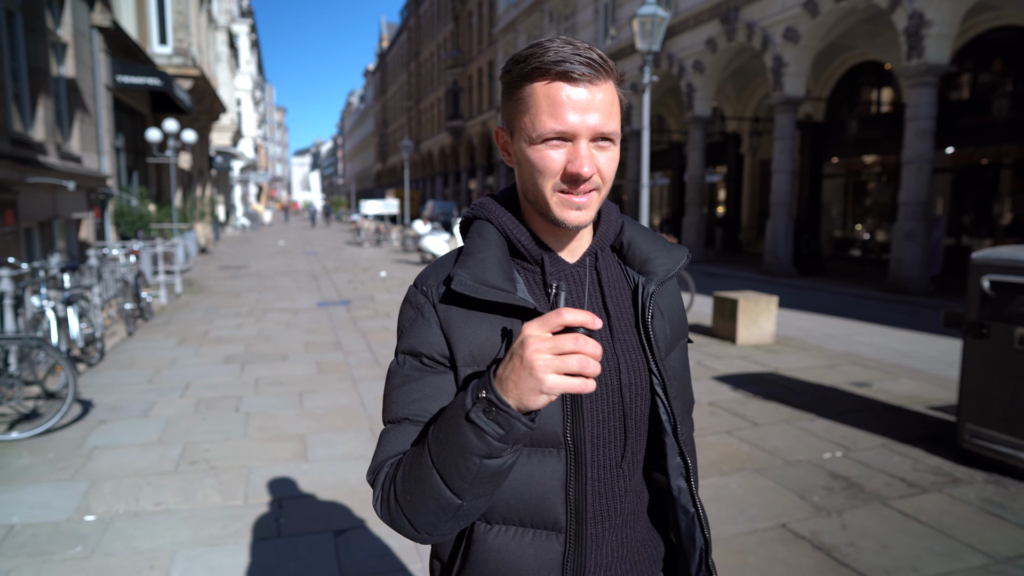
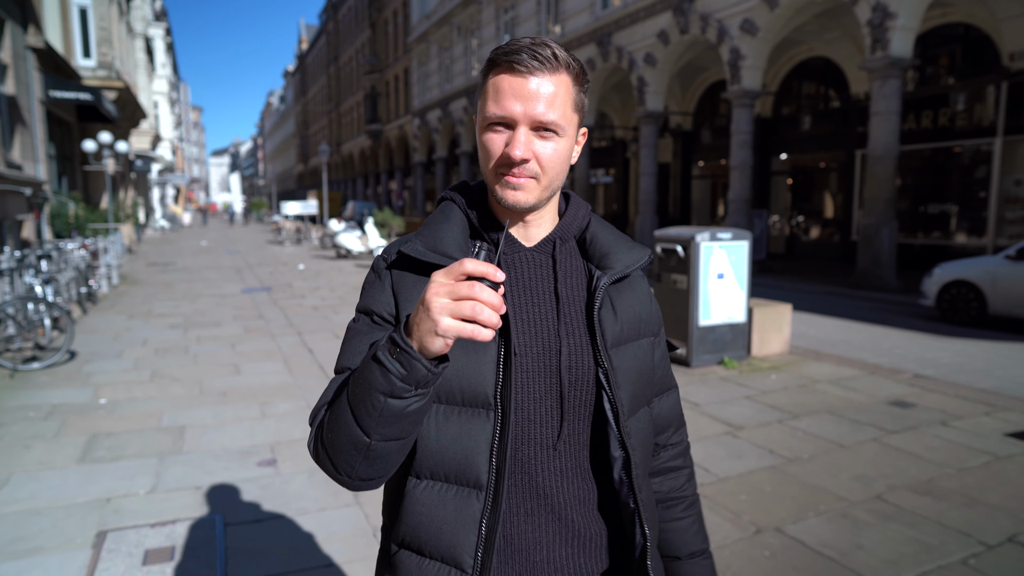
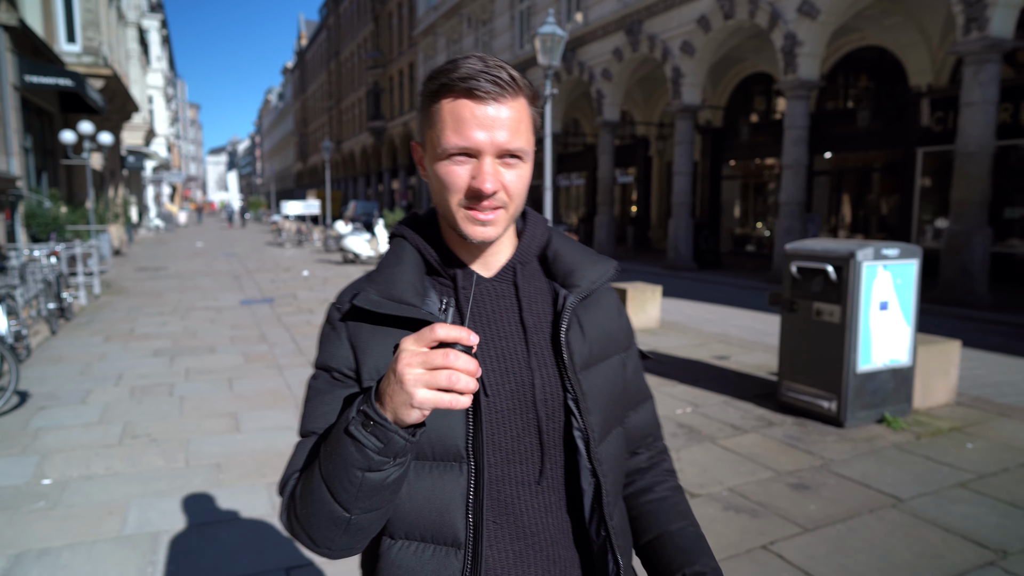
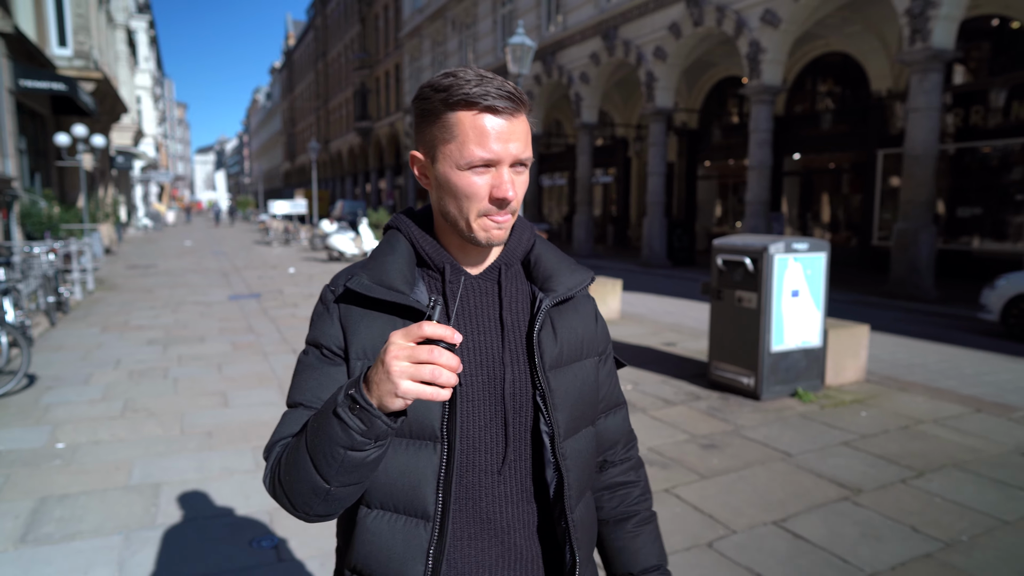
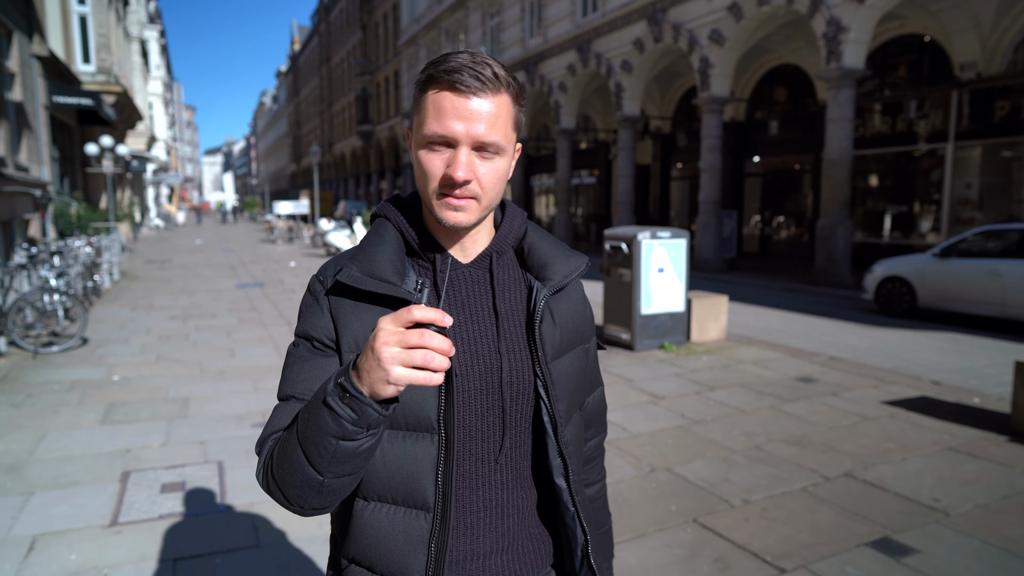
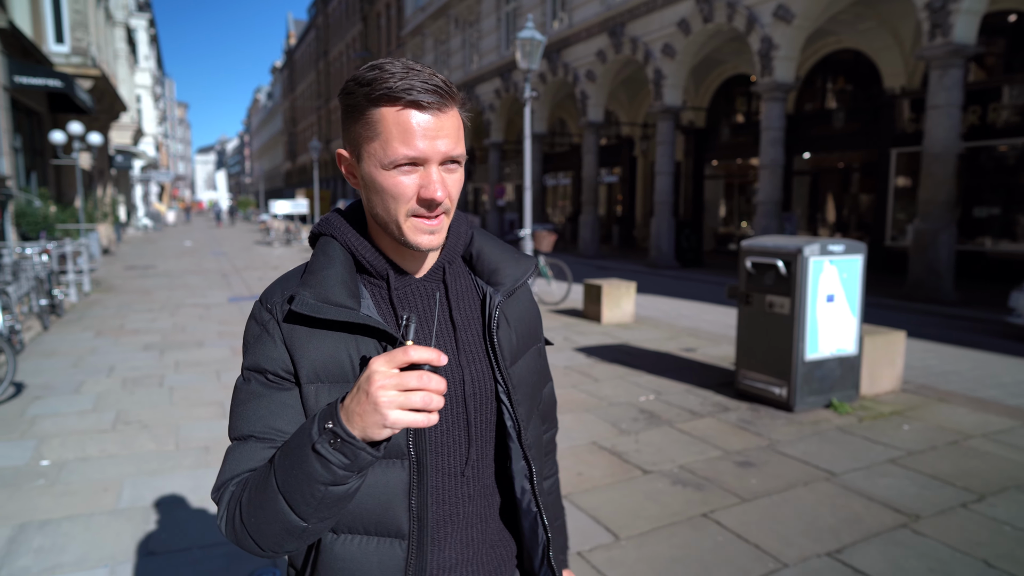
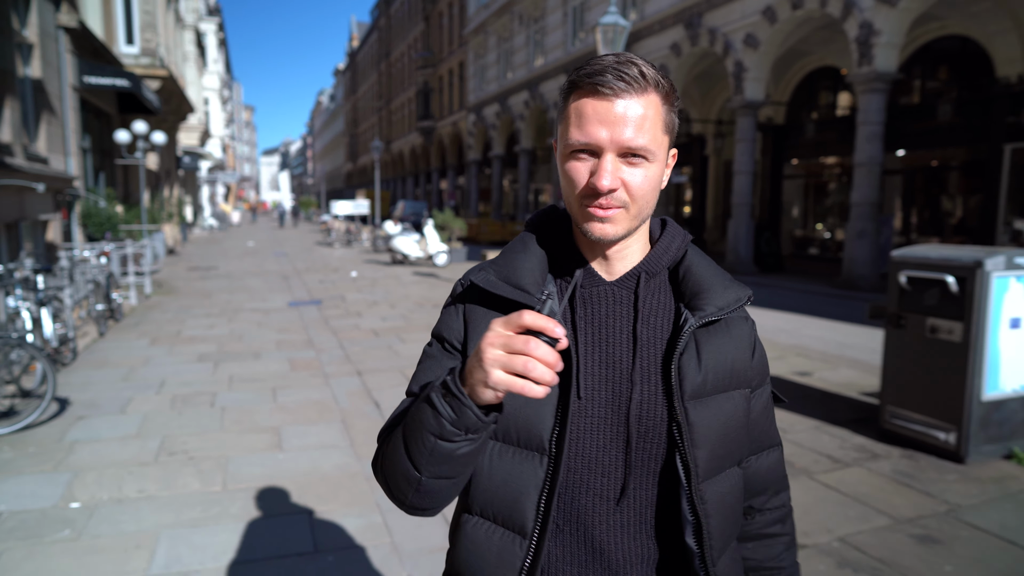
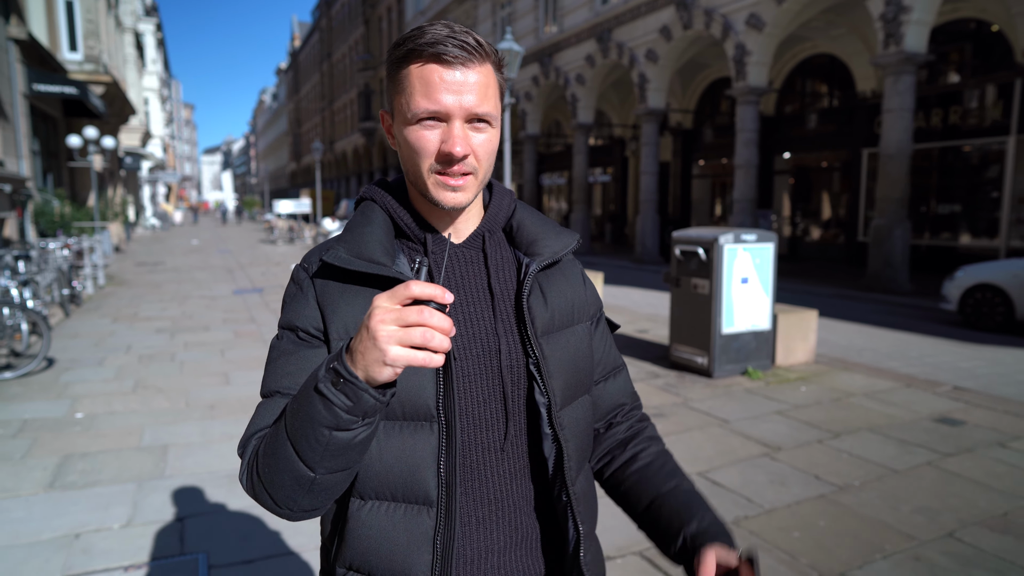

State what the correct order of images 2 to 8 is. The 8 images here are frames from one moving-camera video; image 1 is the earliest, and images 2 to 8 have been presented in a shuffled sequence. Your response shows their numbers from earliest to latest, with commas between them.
7, 3, 6, 4, 8, 2, 5
